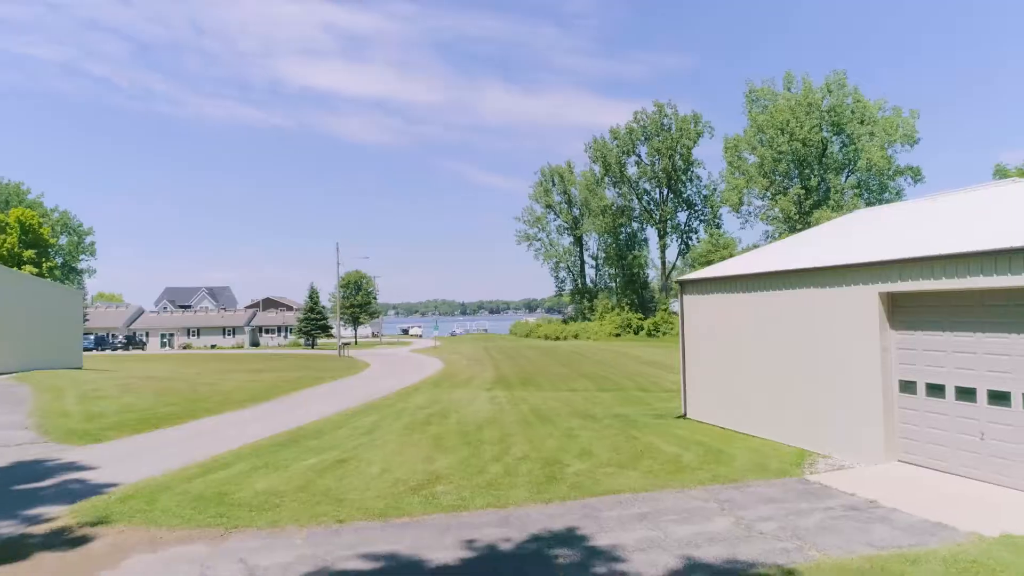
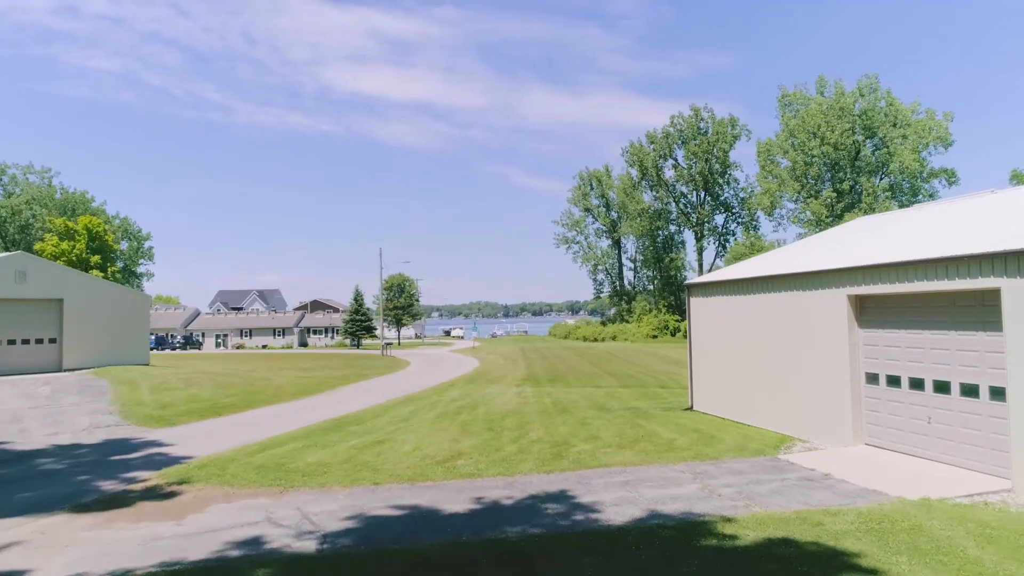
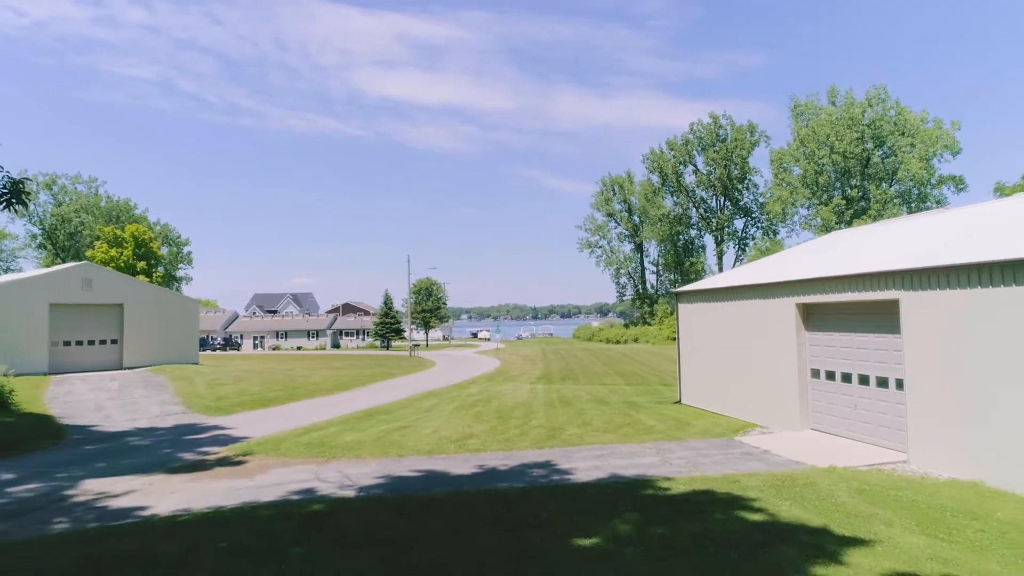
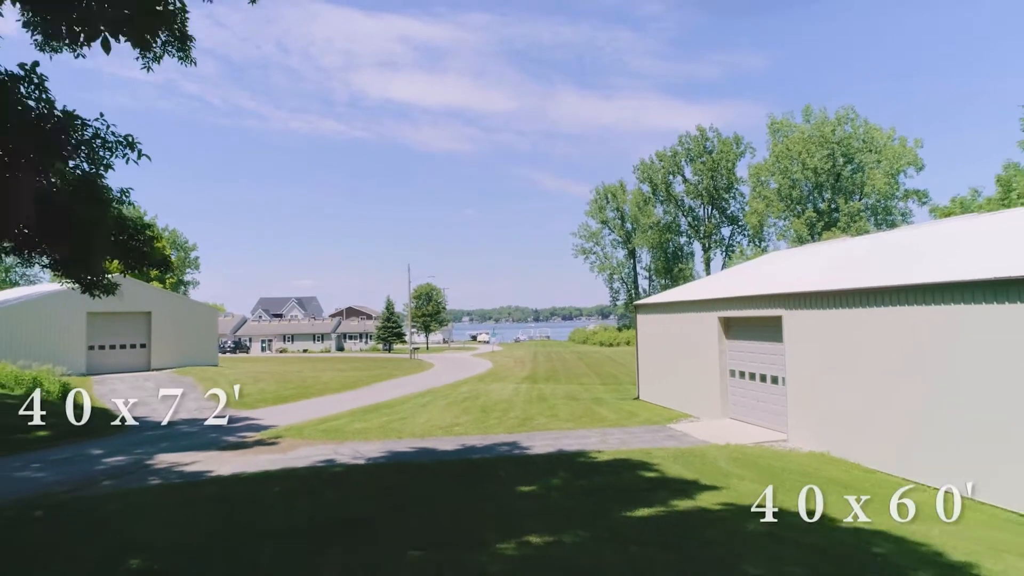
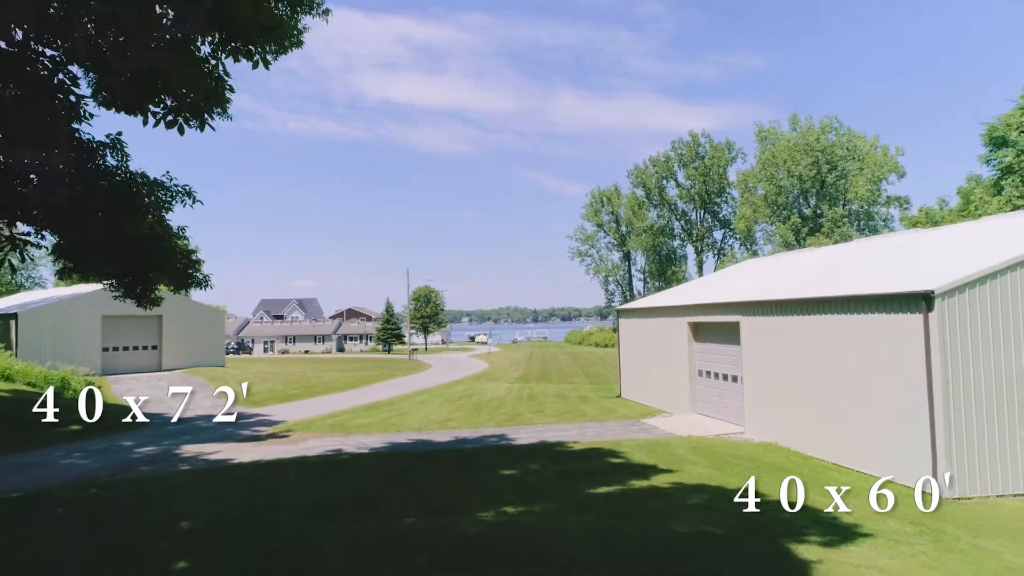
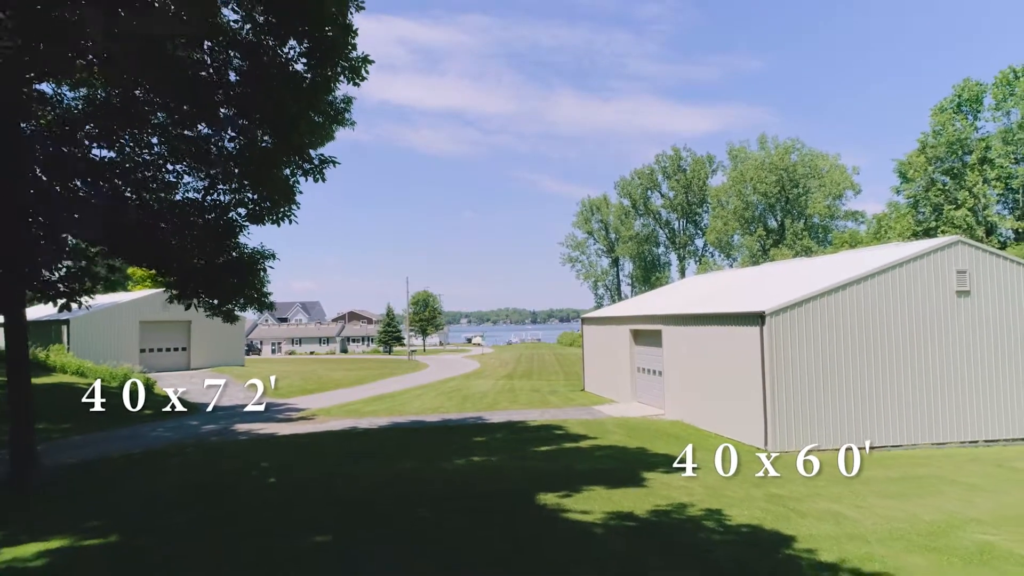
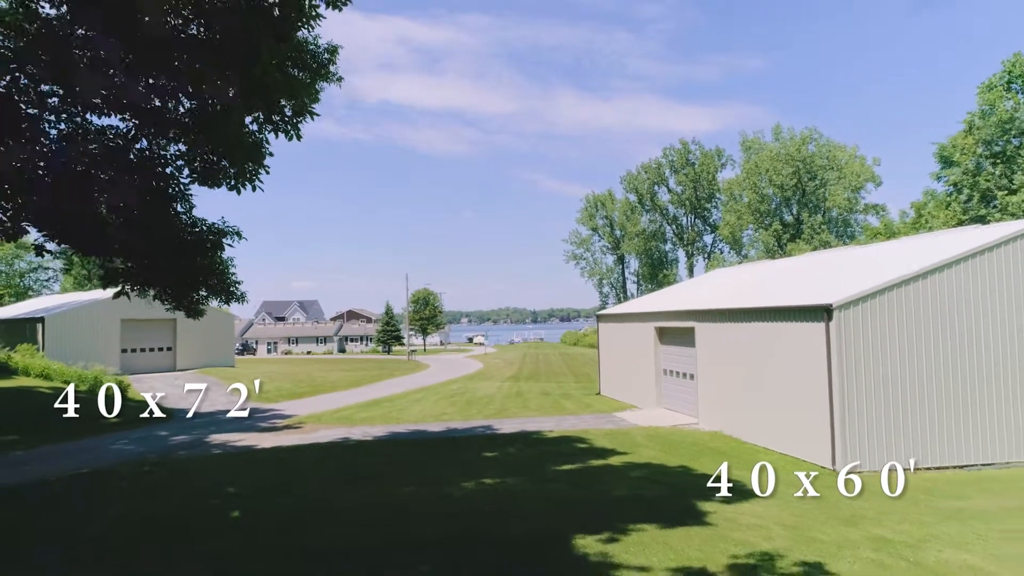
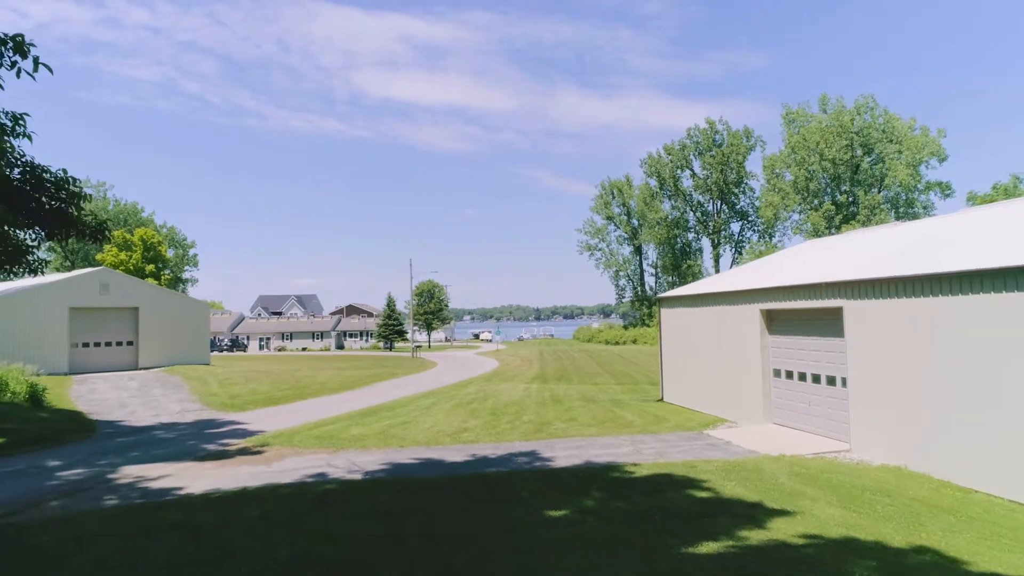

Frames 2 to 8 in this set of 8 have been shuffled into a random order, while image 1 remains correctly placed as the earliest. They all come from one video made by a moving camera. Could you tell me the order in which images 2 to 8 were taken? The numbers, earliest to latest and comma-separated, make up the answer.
2, 3, 8, 4, 5, 7, 6
